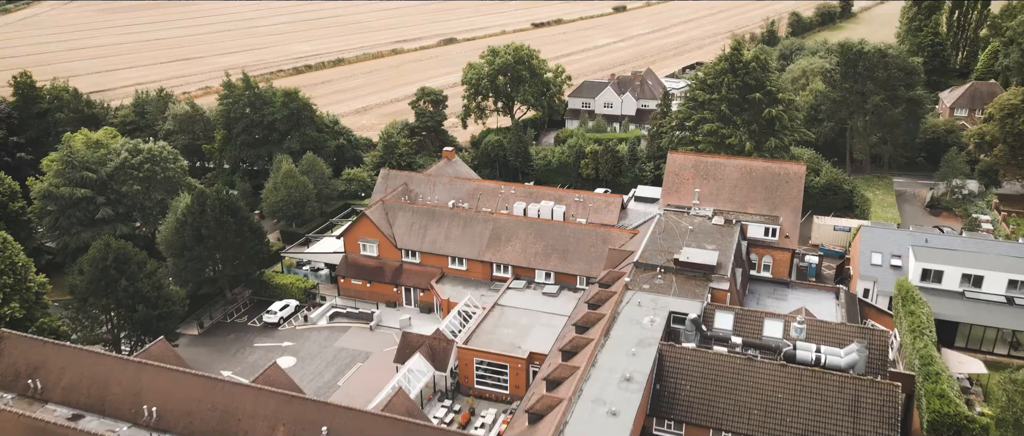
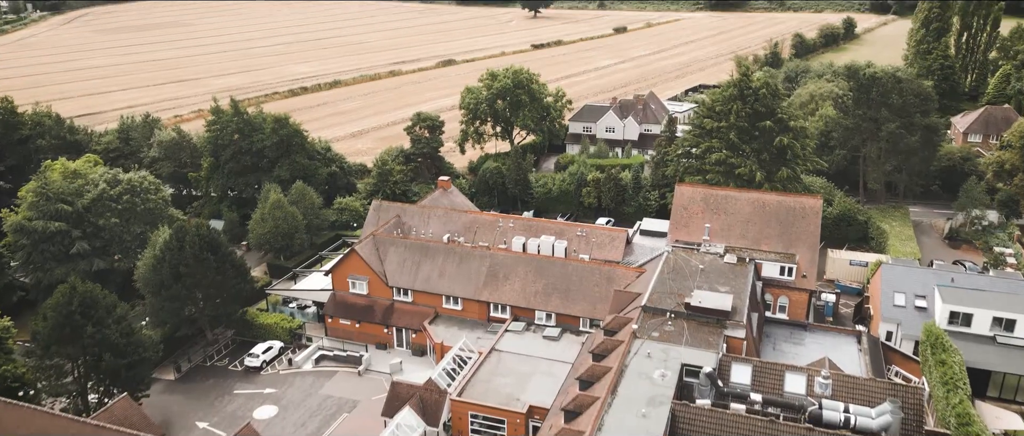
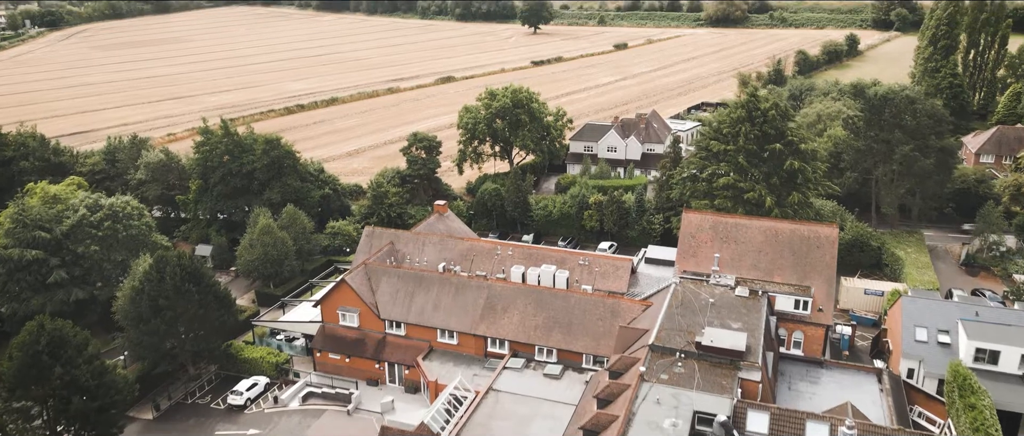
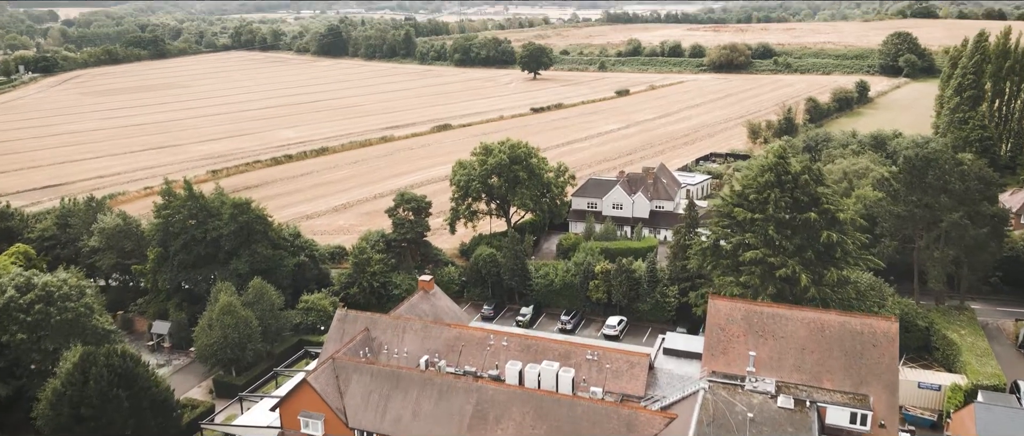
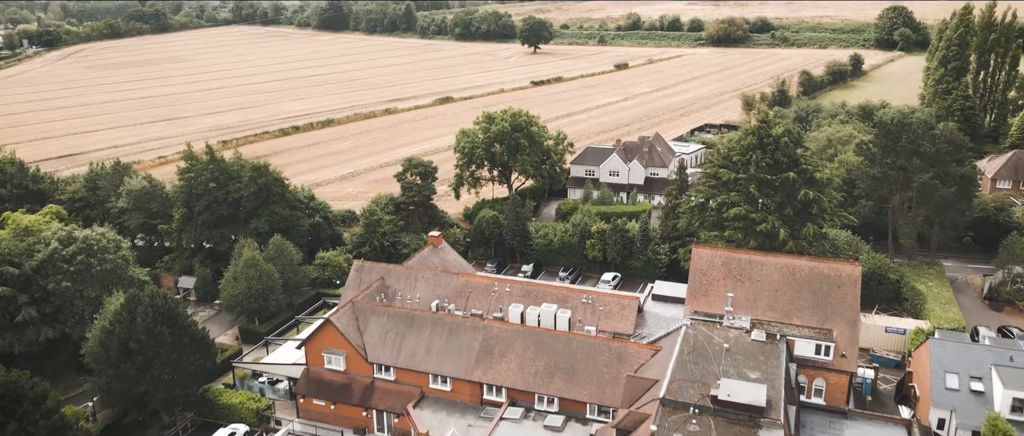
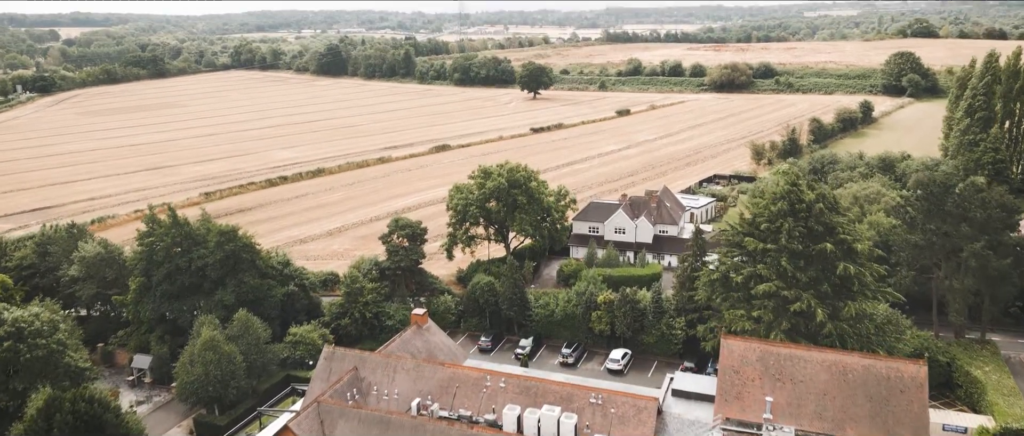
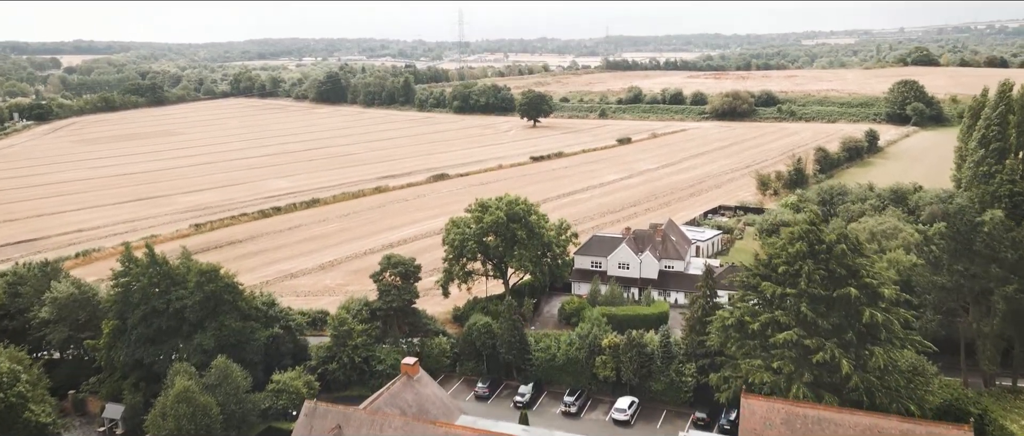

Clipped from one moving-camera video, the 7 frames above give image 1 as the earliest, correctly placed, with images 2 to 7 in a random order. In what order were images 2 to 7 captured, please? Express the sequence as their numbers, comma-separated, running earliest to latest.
2, 3, 5, 4, 6, 7
